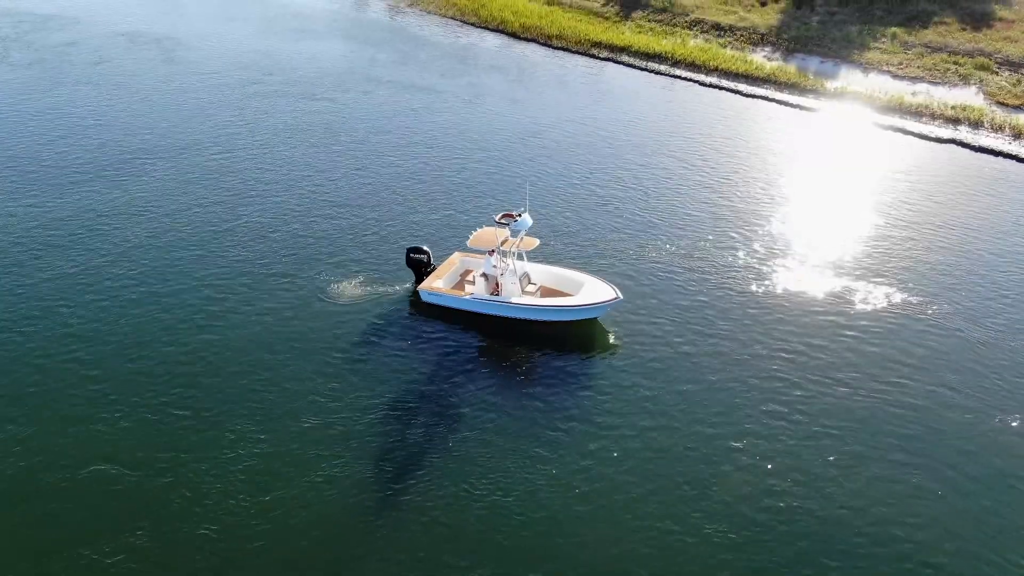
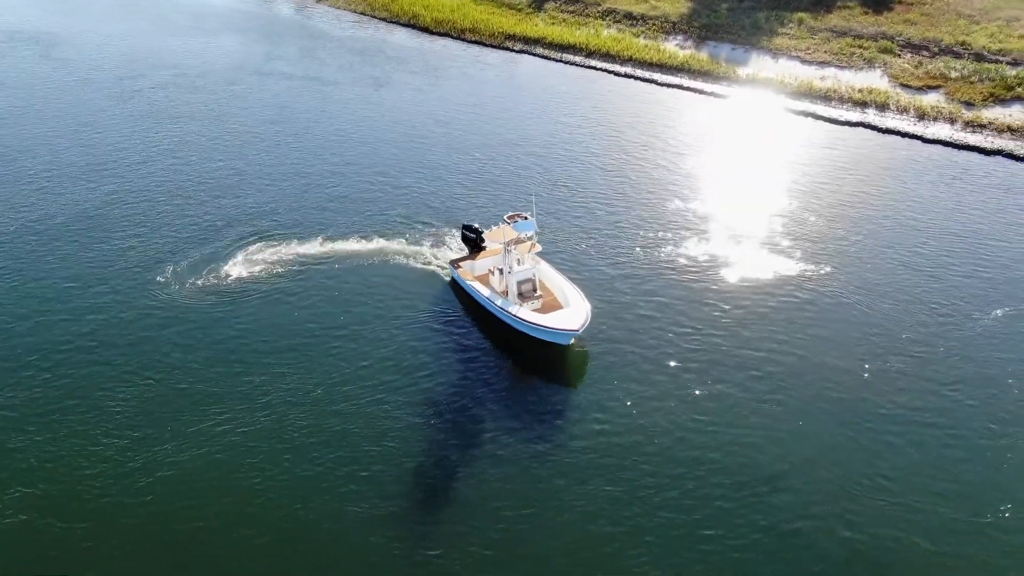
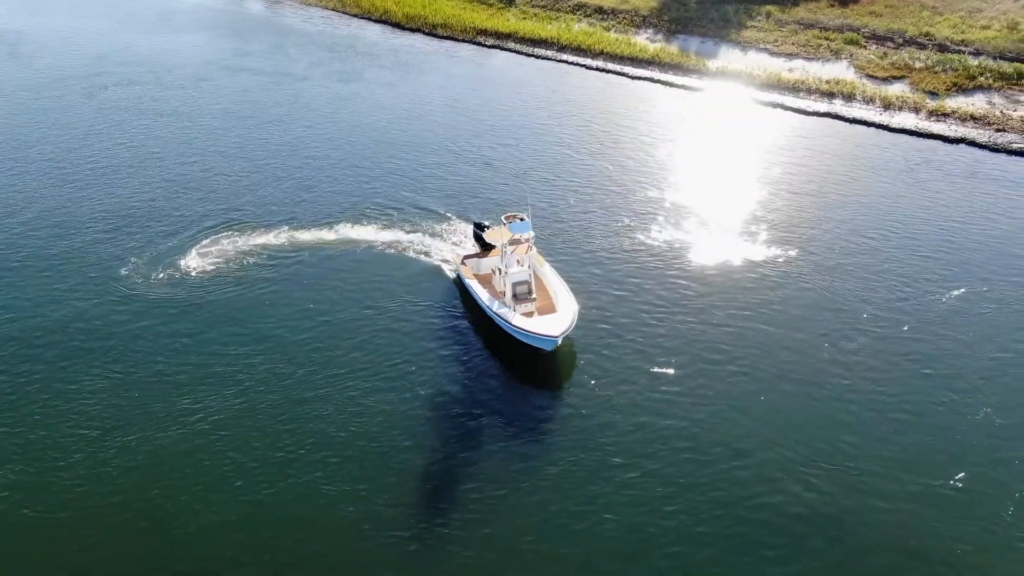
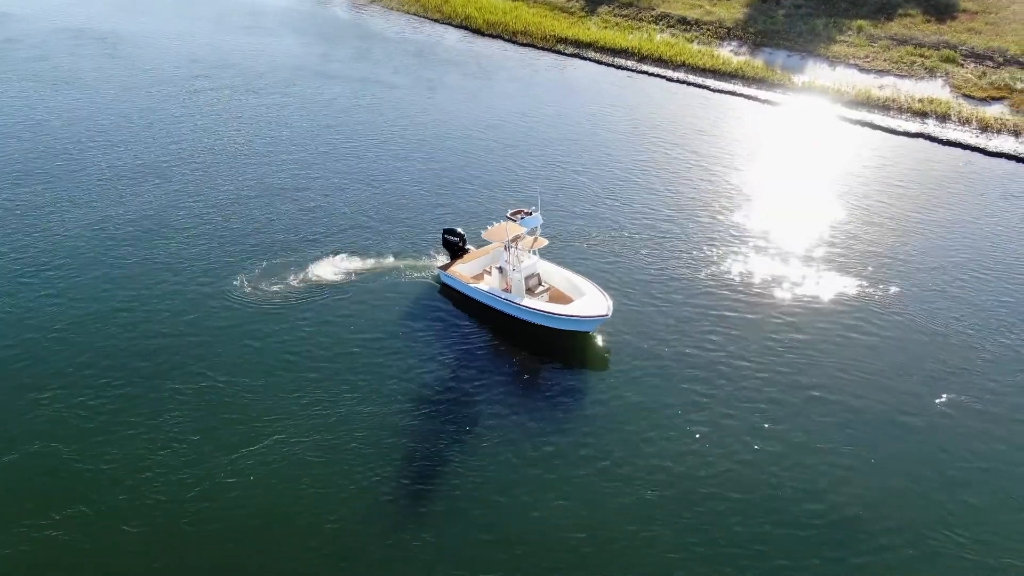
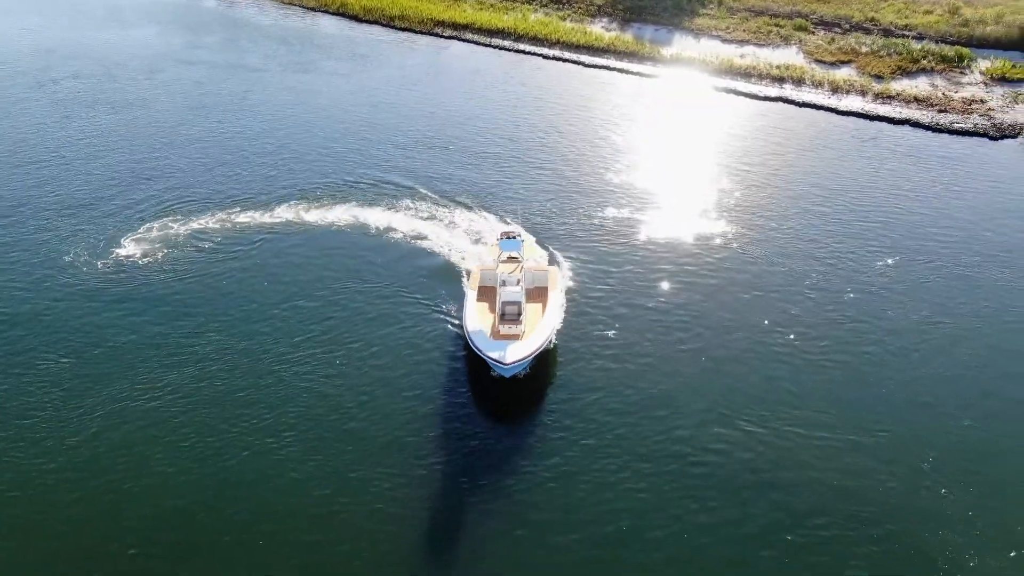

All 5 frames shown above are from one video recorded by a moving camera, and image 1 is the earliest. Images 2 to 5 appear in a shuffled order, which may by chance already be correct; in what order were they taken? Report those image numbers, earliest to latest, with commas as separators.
4, 2, 3, 5
